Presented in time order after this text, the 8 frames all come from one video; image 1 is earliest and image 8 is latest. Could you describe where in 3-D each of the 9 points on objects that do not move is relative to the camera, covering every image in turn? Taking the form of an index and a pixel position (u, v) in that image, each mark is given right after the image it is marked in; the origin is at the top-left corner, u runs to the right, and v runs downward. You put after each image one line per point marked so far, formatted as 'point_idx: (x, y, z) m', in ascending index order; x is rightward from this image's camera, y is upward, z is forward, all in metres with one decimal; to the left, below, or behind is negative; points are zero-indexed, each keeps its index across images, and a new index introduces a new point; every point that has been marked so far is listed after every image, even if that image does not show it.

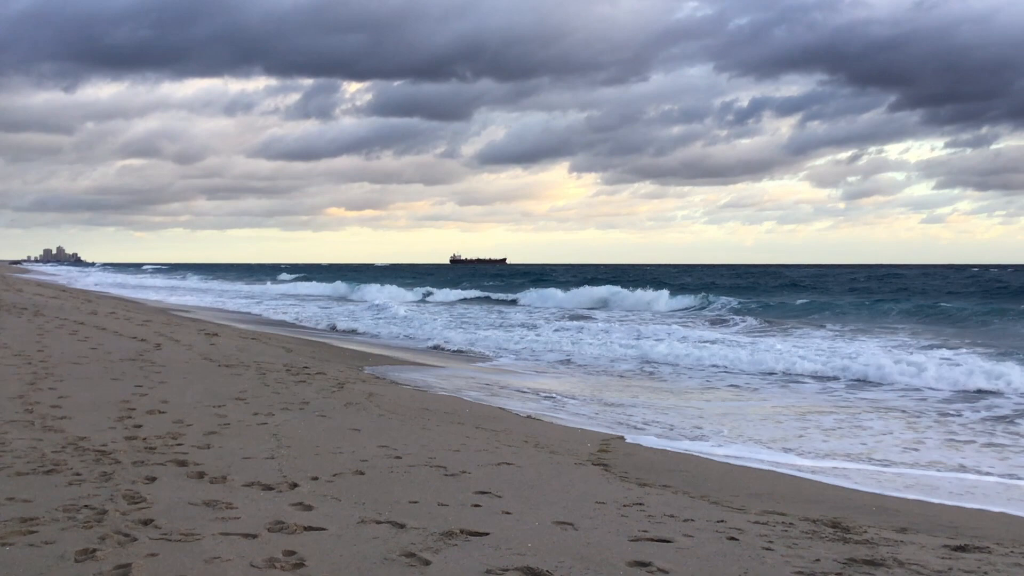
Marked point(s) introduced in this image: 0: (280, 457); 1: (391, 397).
0: (-1.6, -1.2, +5.0) m
1: (-1.4, -1.2, +8.2) m
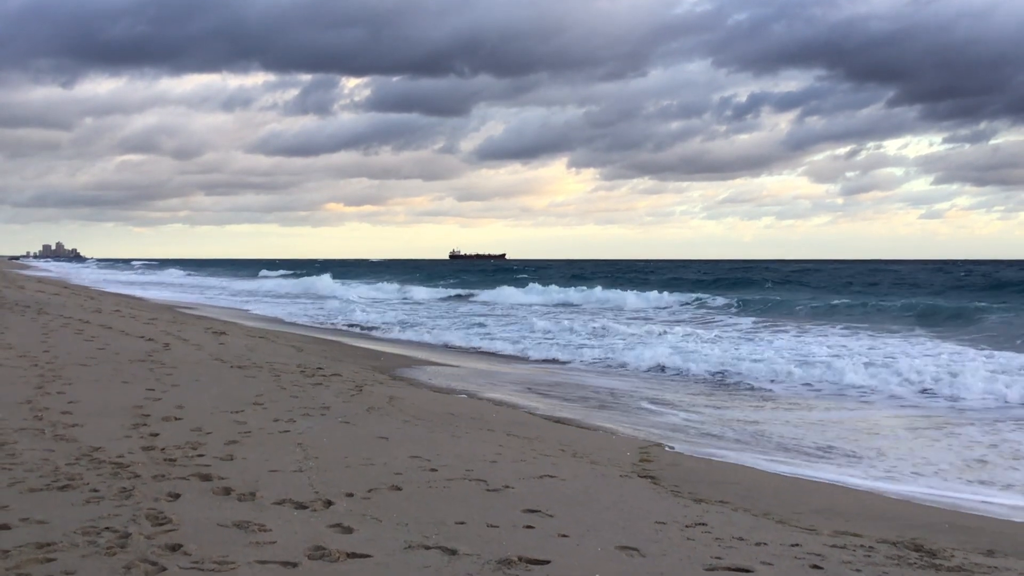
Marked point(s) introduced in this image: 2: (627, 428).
0: (-1.3, -1.2, +4.7) m
1: (-1.1, -1.2, +7.9) m
2: (+1.1, -1.4, +7.0) m
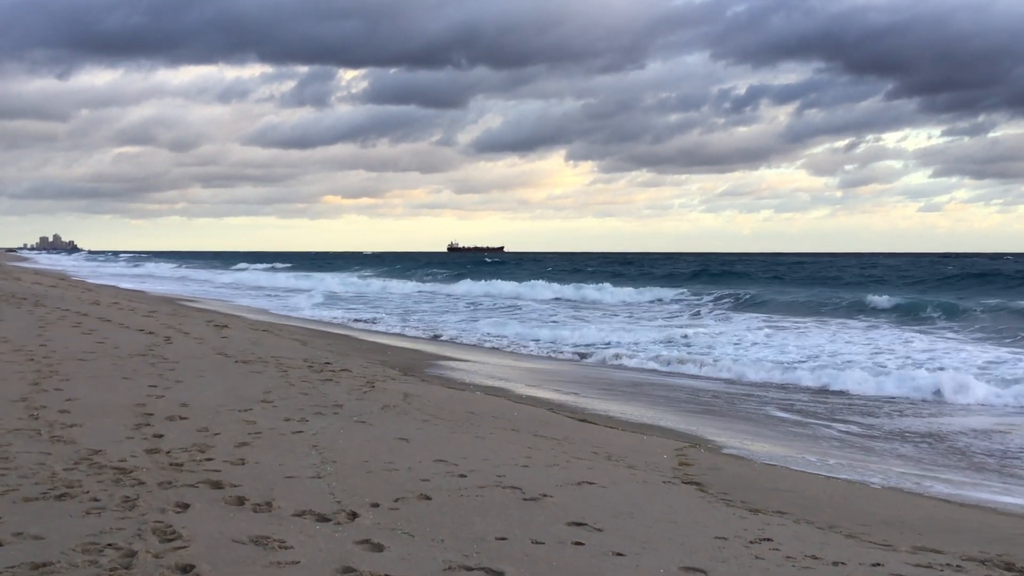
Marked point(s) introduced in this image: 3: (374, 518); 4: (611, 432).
0: (-1.1, -1.1, +4.3) m
1: (-0.9, -1.1, +7.5) m
2: (+1.3, -1.3, +6.7) m
3: (-0.7, -1.2, +3.6) m
4: (+0.9, -1.2, +6.2) m
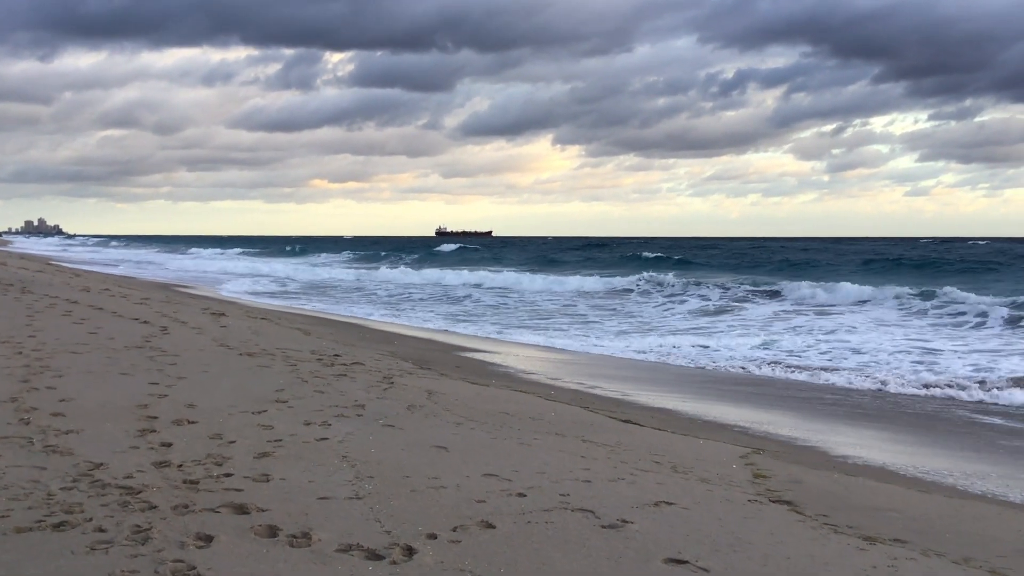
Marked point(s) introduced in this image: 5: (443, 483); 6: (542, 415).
0: (-0.7, -1.1, +3.7) m
1: (-0.5, -1.0, +6.9) m
2: (+1.7, -1.2, +6.1) m
3: (-0.3, -1.1, +3.0) m
4: (+1.2, -1.2, +5.6) m
5: (-0.4, -1.1, +4.1) m
6: (+0.3, -1.1, +6.3) m
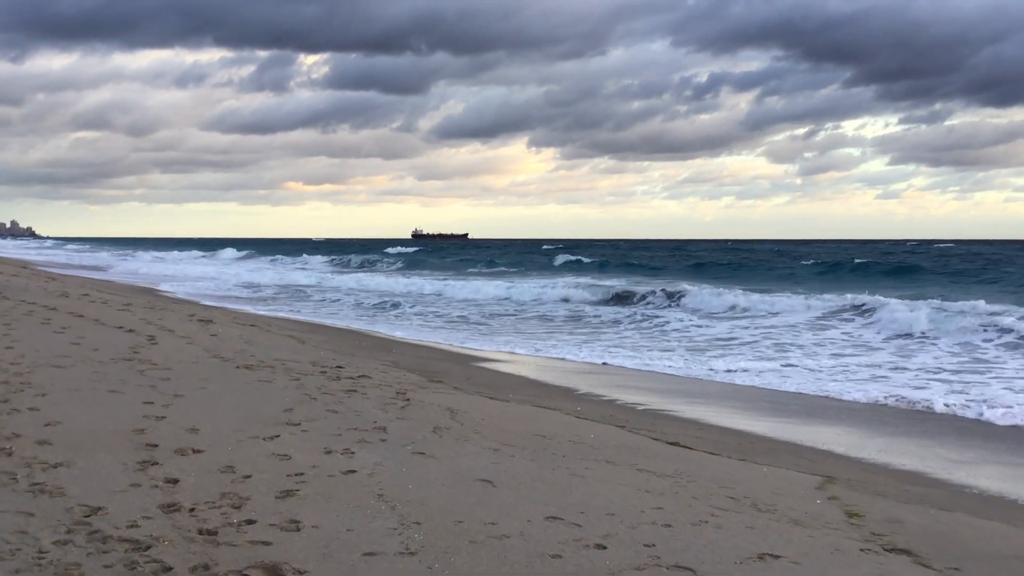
0: (-0.4, -1.2, +3.1) m
1: (-0.3, -1.1, +6.4) m
2: (+2.0, -1.3, +5.6) m
3: (+0.1, -1.2, +2.5) m
4: (+1.5, -1.2, +5.1) m
5: (0.0, -1.2, +3.5) m
6: (+0.6, -1.2, +5.7) m
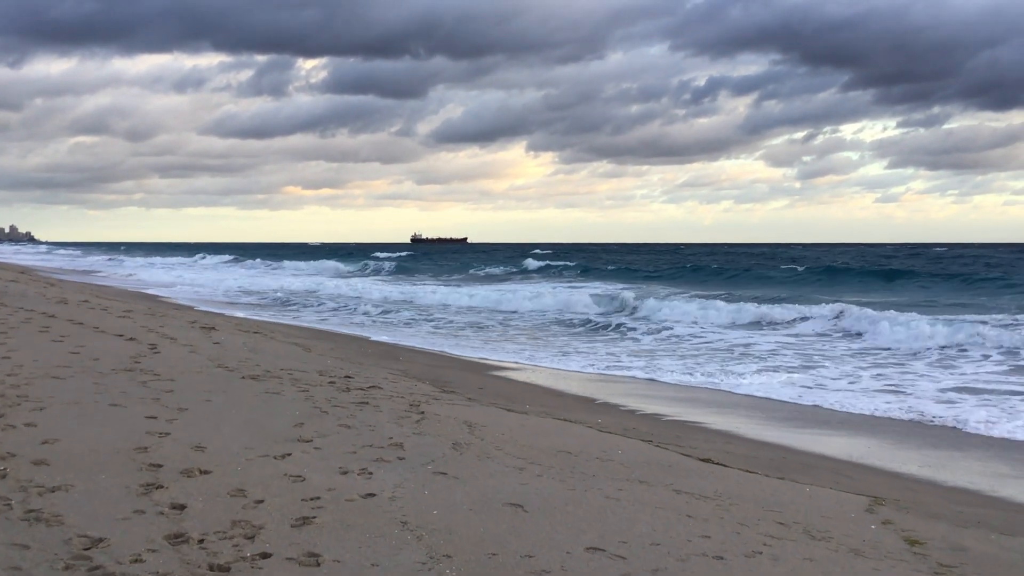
0: (-0.2, -1.2, +2.9) m
1: (-0.1, -1.2, +6.1) m
2: (+2.1, -1.4, +5.3) m
3: (+0.2, -1.2, +2.2) m
4: (+1.7, -1.3, +4.8) m
5: (+0.1, -1.2, +3.2) m
6: (+0.7, -1.2, +5.4) m
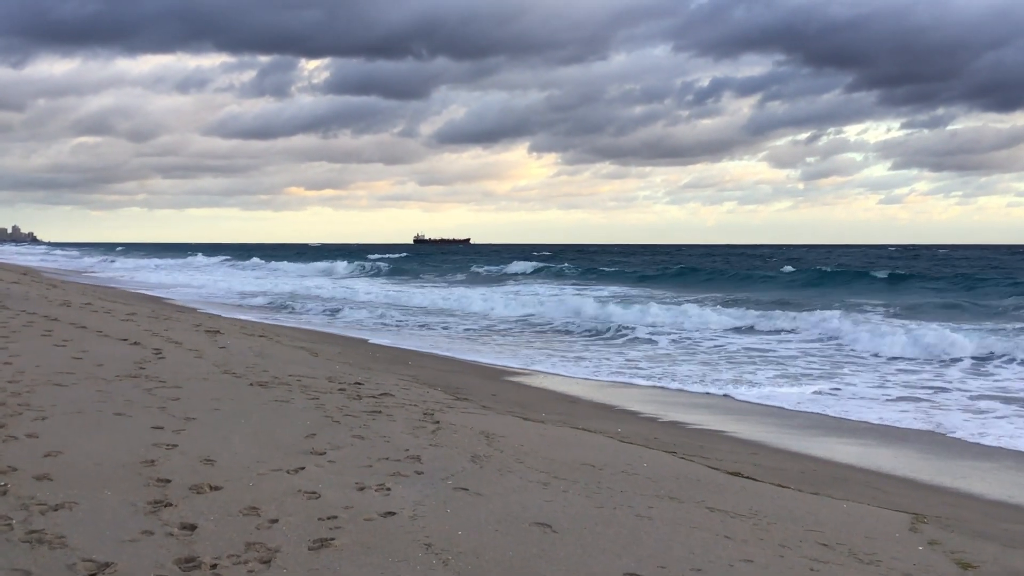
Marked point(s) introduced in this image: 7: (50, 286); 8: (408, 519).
0: (-0.1, -1.3, +2.6) m
1: (+0.1, -1.2, +5.8) m
2: (+2.3, -1.4, +5.1) m
3: (+0.4, -1.3, +2.0) m
4: (+1.8, -1.3, +4.6) m
5: (+0.3, -1.3, +3.0) m
6: (+0.9, -1.3, +5.2) m
7: (-12.4, 0.0, +19.4) m
8: (-0.6, -1.2, +3.9) m
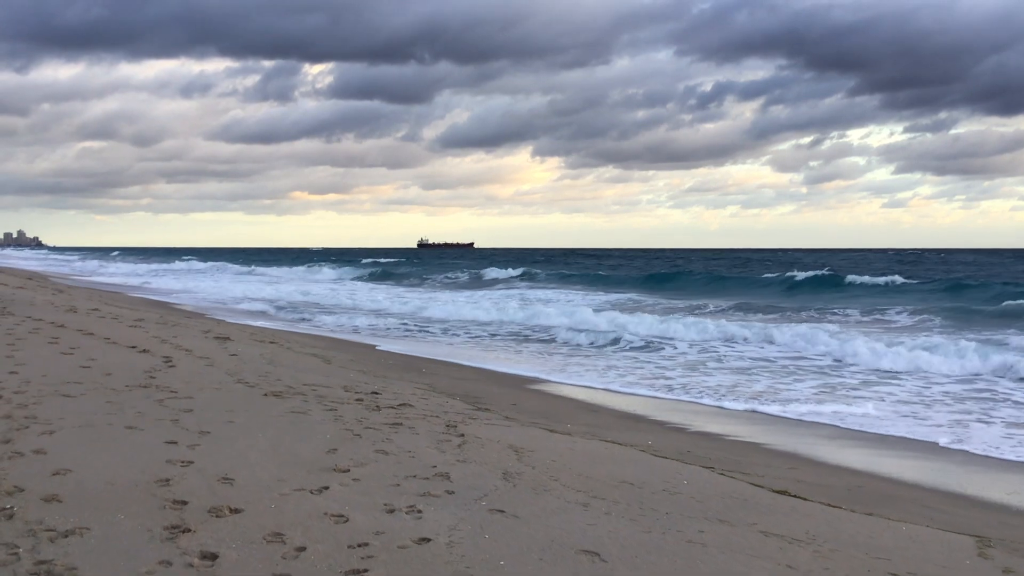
0: (+0.2, -1.3, +2.4) m
1: (+0.3, -1.3, +5.6) m
2: (+2.5, -1.5, +4.8) m
3: (+0.6, -1.3, +1.7) m
4: (+2.1, -1.4, +4.3) m
5: (+0.5, -1.3, +2.7) m
6: (+1.1, -1.3, +4.9) m
7: (-12.1, -0.1, +19.2) m
8: (-0.3, -1.3, +3.6) m
